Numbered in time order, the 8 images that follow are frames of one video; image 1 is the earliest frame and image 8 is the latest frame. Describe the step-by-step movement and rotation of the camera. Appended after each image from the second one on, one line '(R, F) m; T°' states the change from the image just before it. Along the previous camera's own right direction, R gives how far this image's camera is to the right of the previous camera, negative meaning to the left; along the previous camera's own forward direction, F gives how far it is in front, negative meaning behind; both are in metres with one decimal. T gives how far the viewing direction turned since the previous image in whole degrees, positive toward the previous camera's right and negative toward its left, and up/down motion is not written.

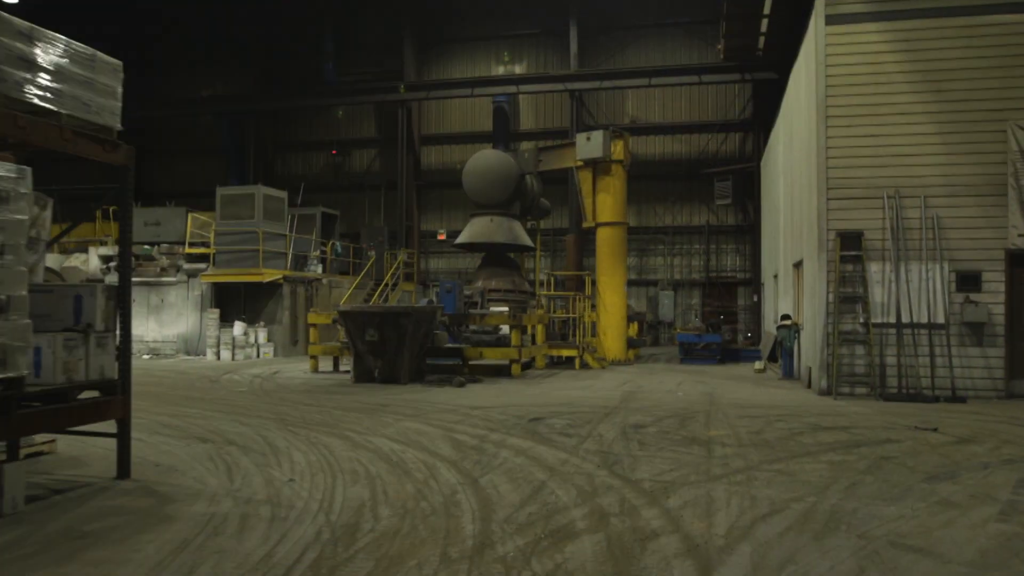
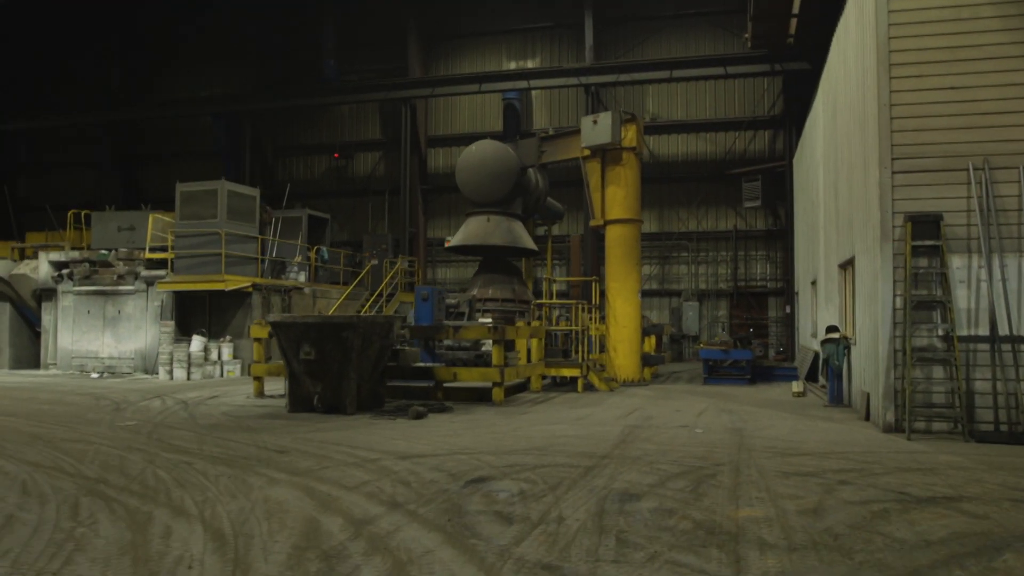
(+0.7, +3.0) m; -2°
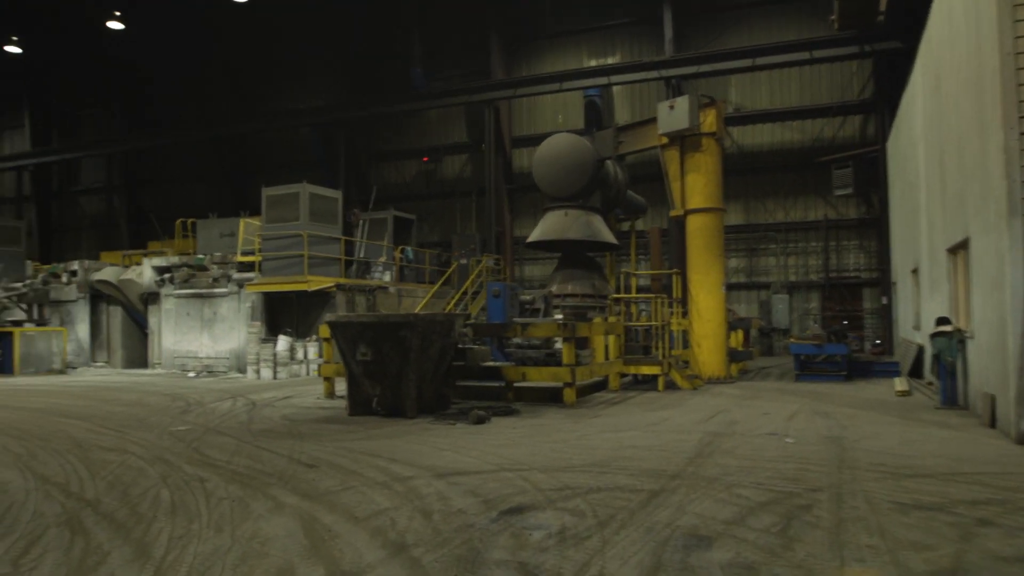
(+0.4, +1.2) m; -7°
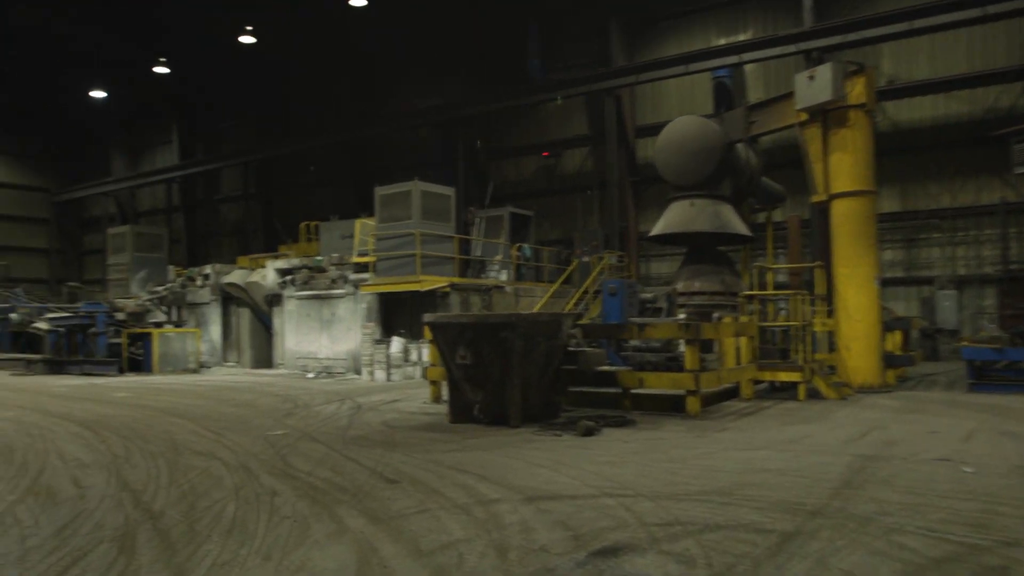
(+0.2, +0.9) m; -9°
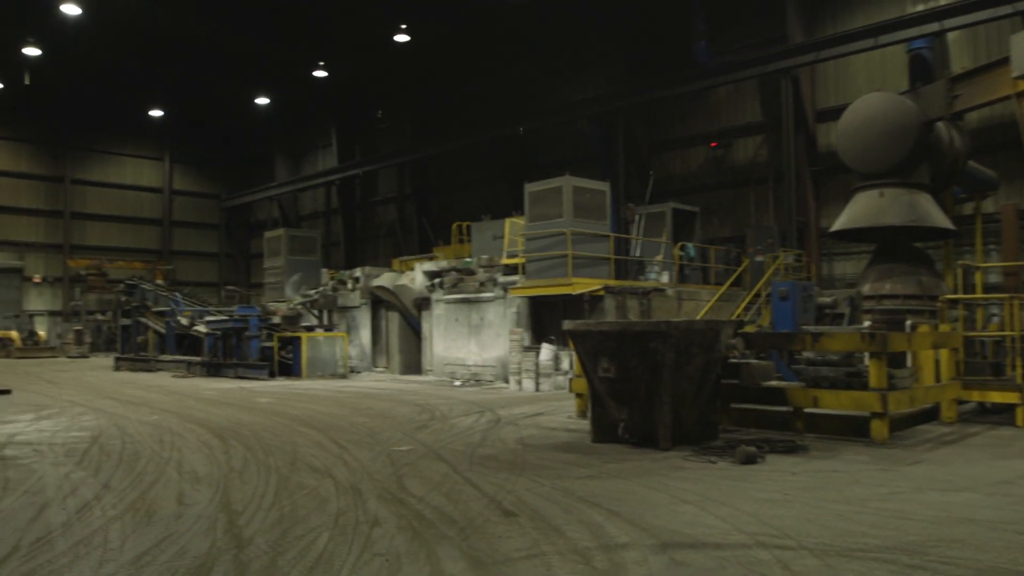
(+0.1, +0.9) m; -11°
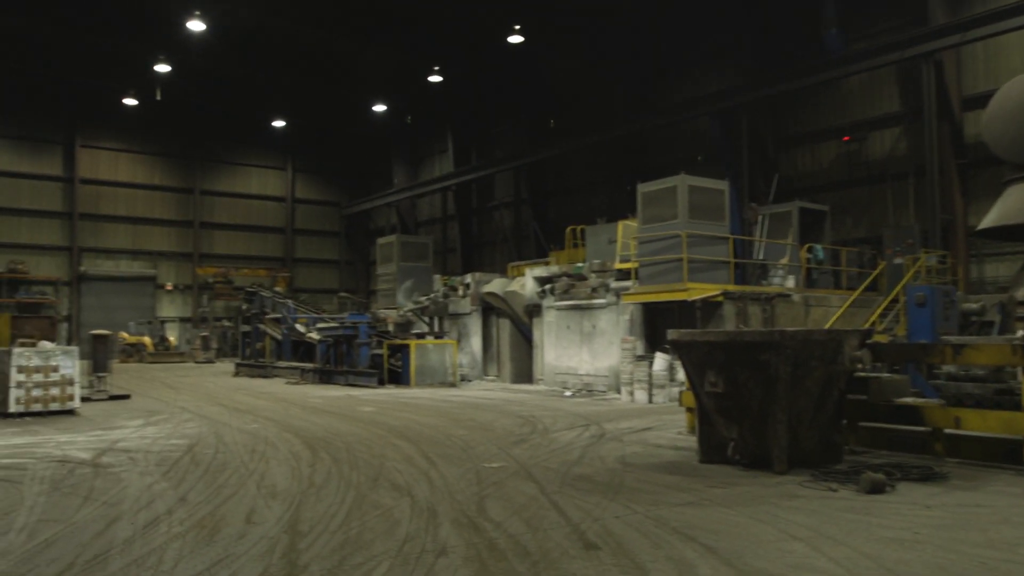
(+0.2, +0.5) m; -8°
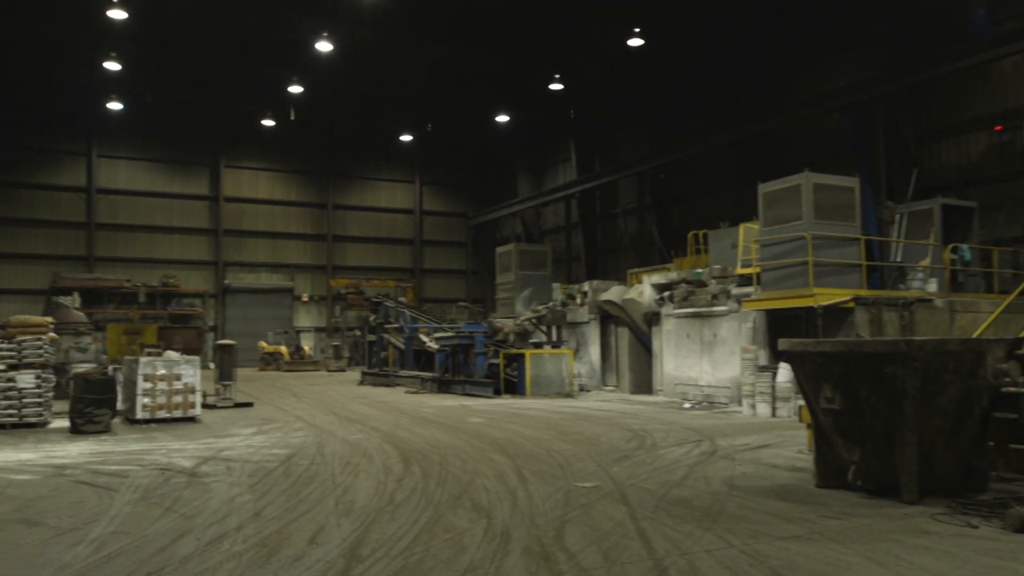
(+0.3, +0.4) m; -9°
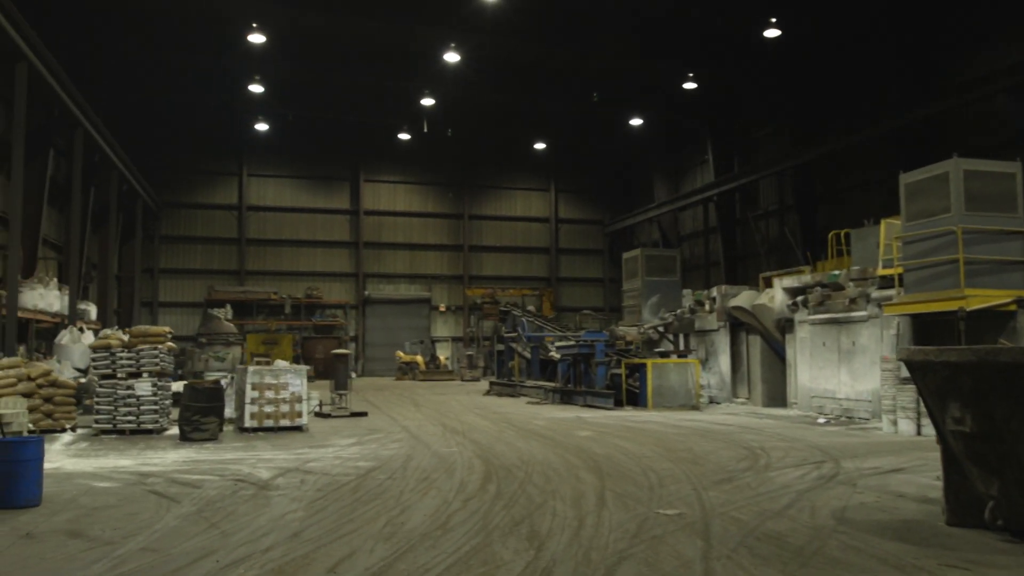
(+0.6, +0.7) m; -10°
